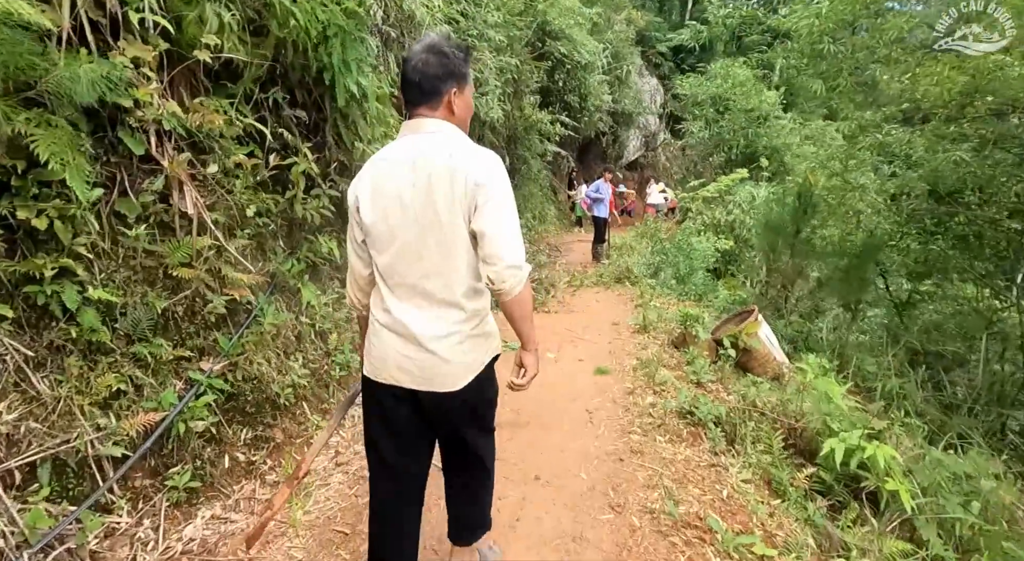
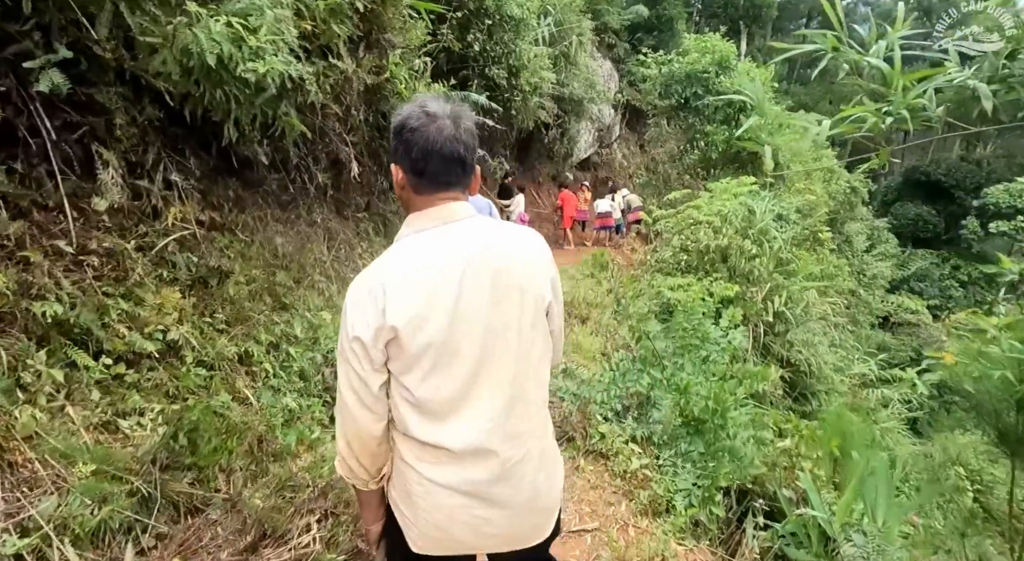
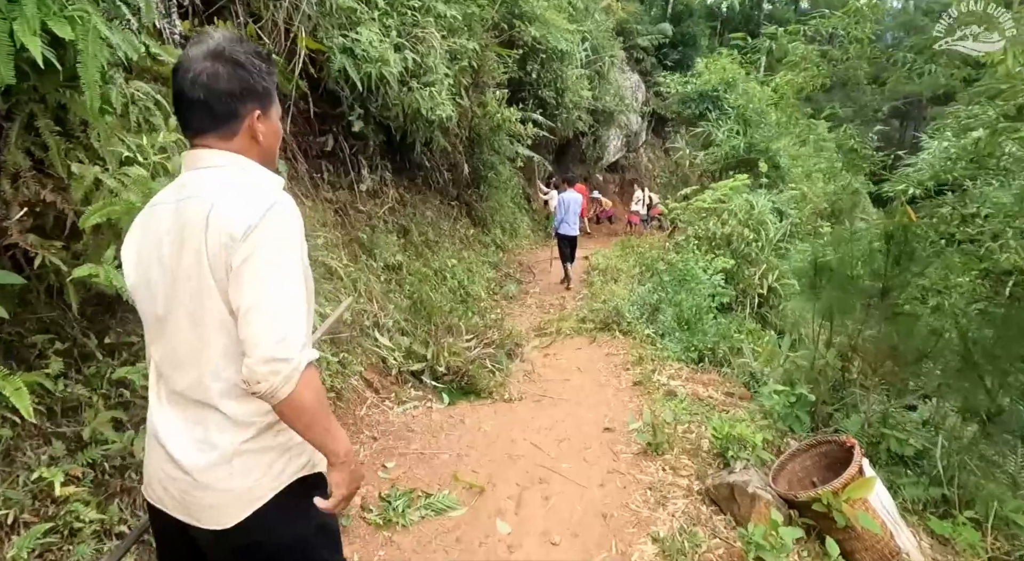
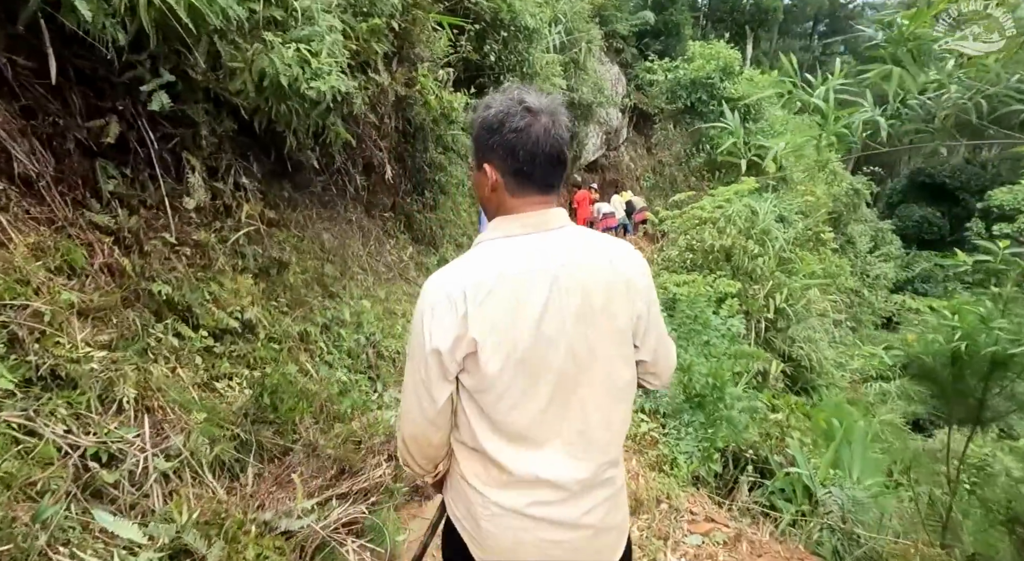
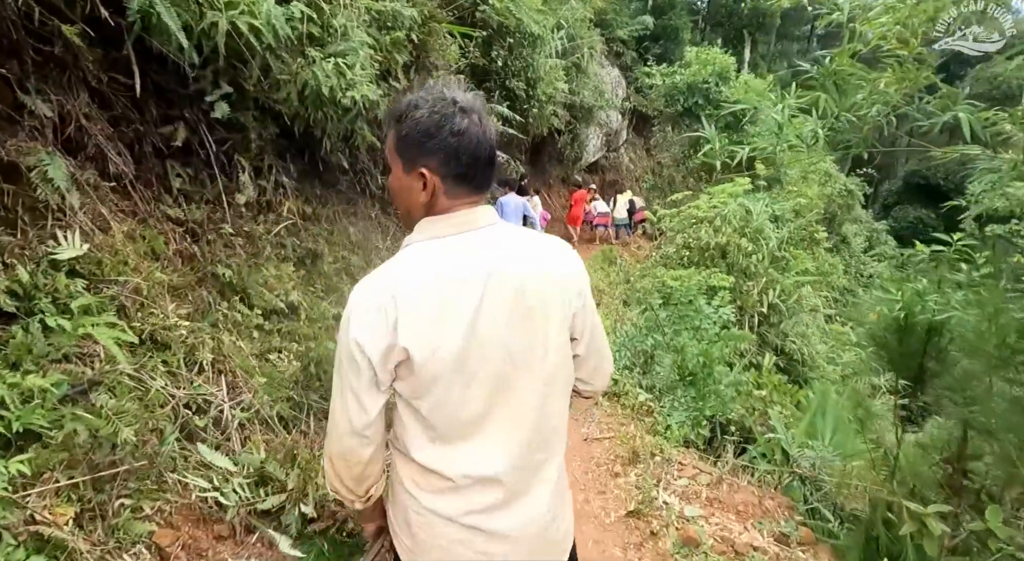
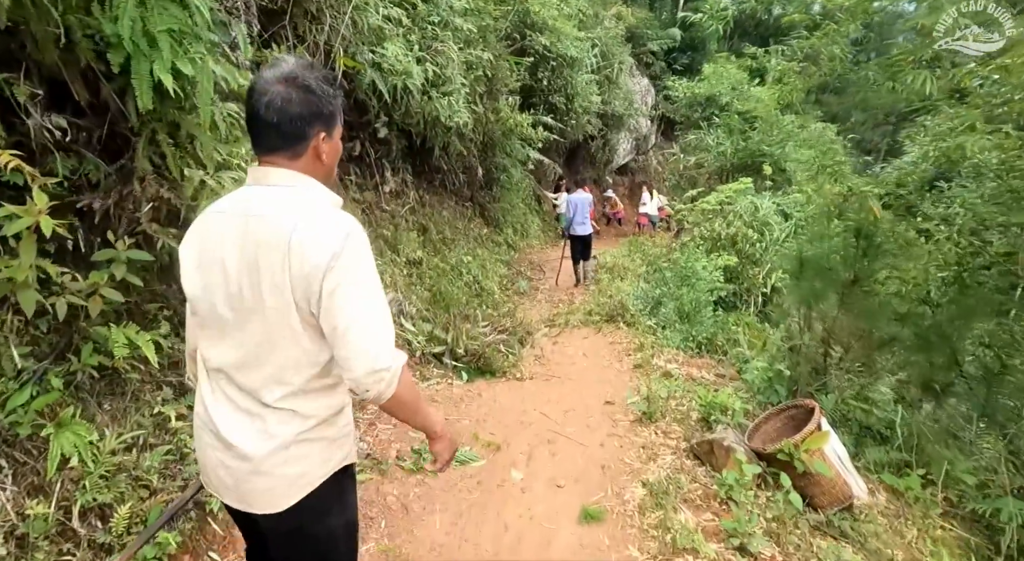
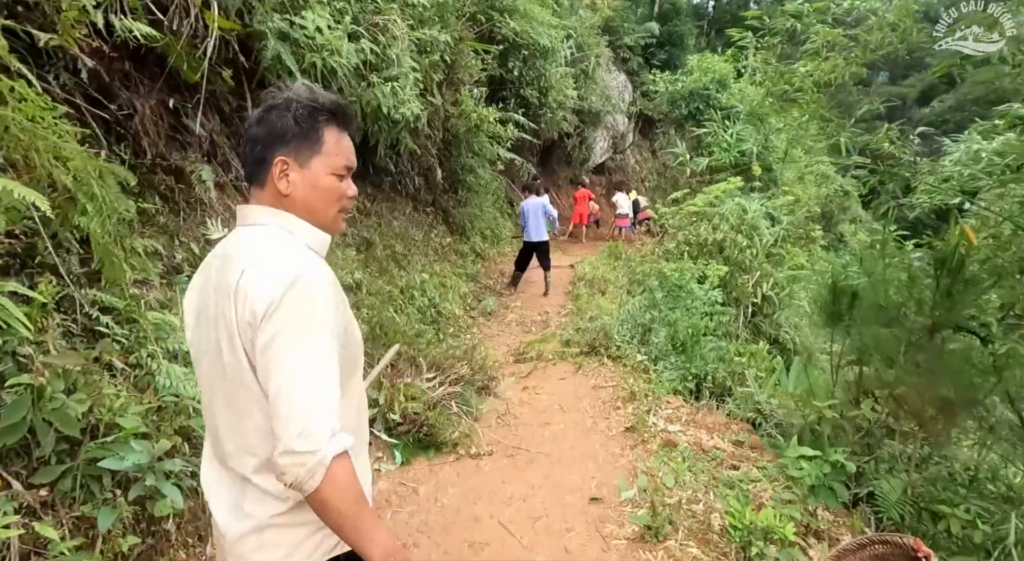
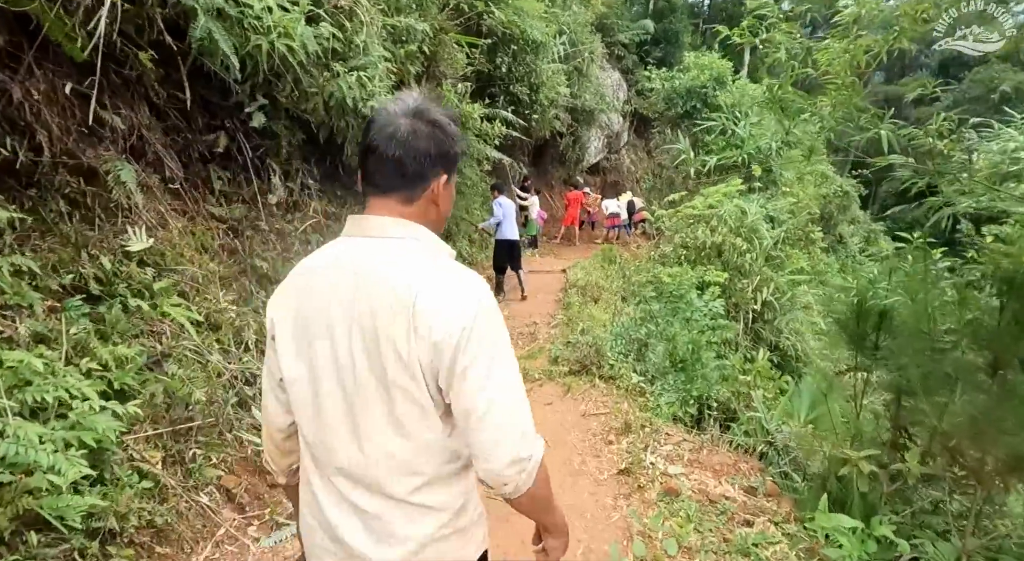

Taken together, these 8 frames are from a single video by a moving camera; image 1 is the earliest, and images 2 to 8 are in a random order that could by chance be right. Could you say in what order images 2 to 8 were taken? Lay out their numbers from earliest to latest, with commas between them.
6, 3, 7, 8, 5, 4, 2
